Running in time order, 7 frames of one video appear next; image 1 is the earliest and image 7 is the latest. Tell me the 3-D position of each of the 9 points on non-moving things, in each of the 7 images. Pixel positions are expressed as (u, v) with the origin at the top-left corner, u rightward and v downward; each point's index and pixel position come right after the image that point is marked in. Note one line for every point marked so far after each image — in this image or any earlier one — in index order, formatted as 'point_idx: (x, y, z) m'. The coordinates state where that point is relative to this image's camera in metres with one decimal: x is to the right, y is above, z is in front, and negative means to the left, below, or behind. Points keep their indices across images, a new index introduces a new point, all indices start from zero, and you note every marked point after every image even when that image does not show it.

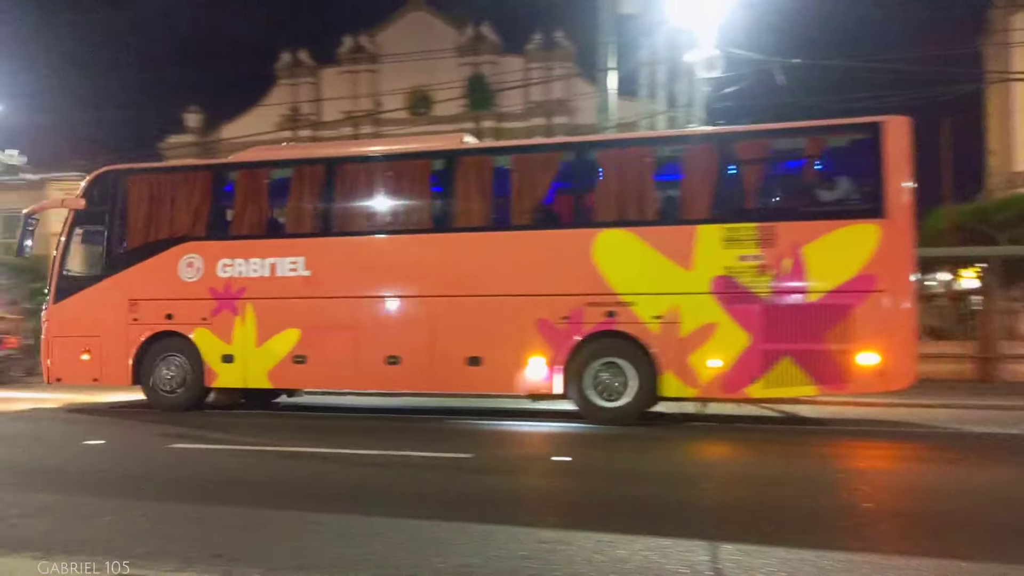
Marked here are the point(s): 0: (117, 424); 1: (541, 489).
0: (-5.6, -1.8, +10.4) m
1: (+0.4, -1.8, +6.9) m
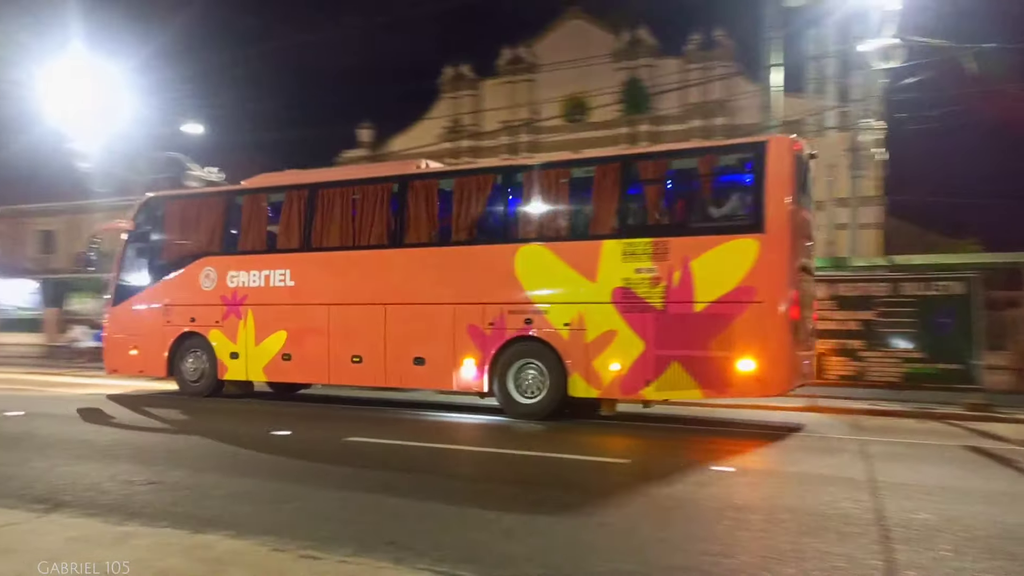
0: (-5.4, -1.9, +12.3) m
1: (-0.4, -1.9, +7.6) m
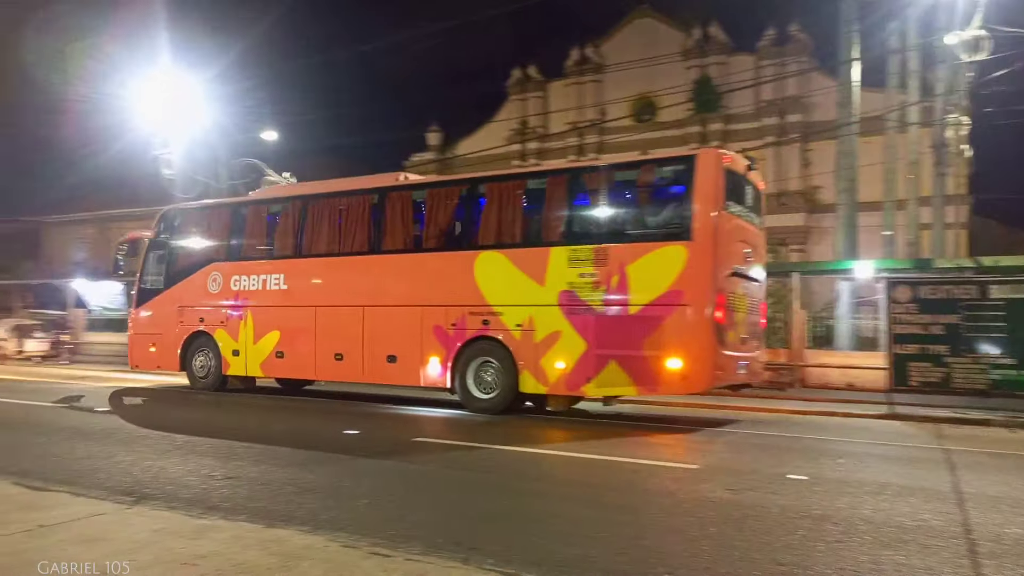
0: (-4.3, -1.9, +12.7) m
1: (+0.3, -1.9, +7.6) m
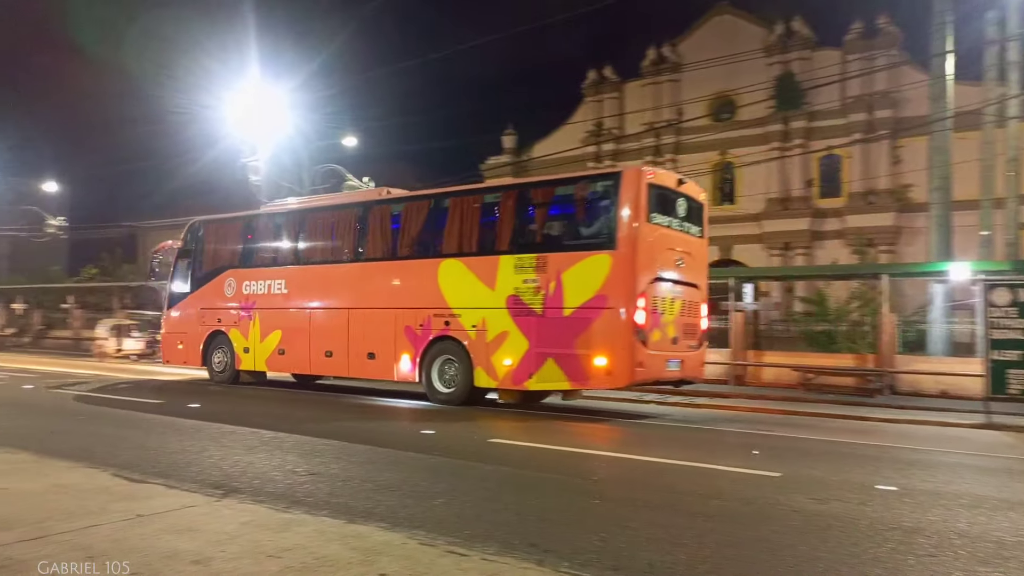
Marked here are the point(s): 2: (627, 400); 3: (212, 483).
0: (-3.1, -2.0, +13.1) m
1: (+1.0, -1.9, +7.6) m
2: (+2.3, -2.3, +15.7) m
3: (-2.8, -1.8, +7.3) m
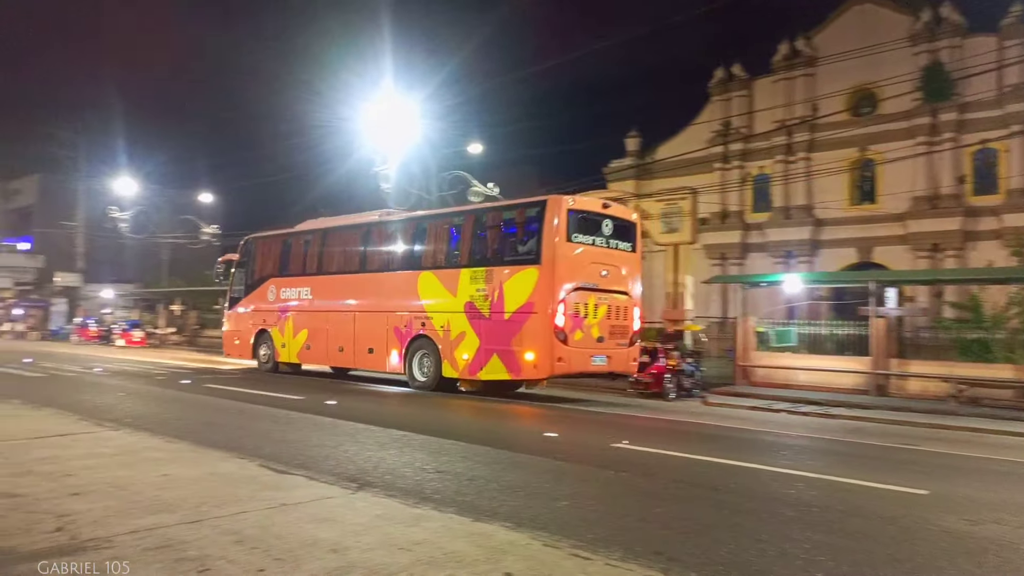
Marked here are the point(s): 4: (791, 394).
0: (-1.0, -2.0, +13.4) m
1: (+2.2, -1.9, +7.3) m
2: (+4.8, -2.3, +15.1) m
3: (-1.6, -1.9, +7.6) m
4: (+6.0, -2.3, +16.6) m
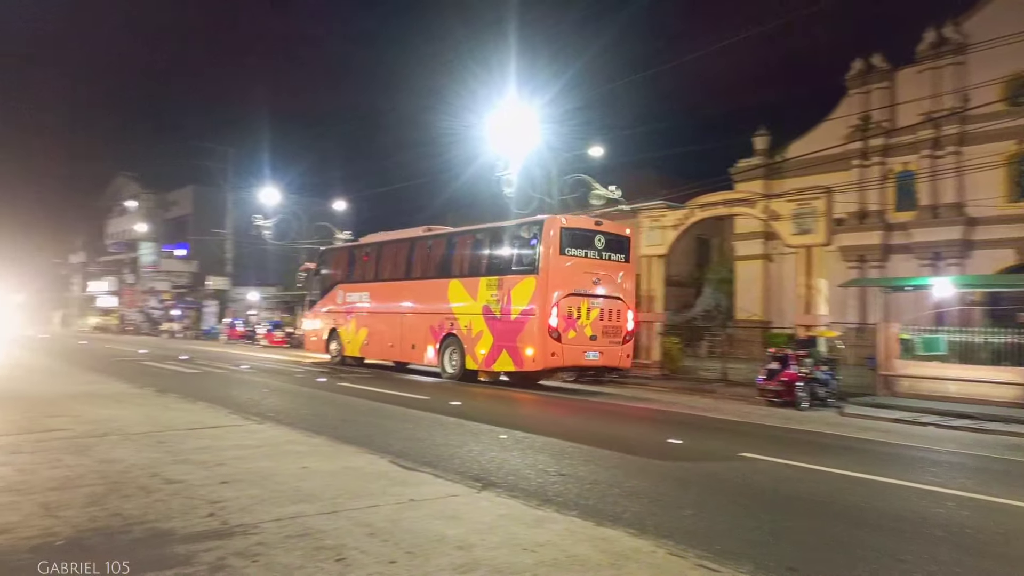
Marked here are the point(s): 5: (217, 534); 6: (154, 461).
0: (+1.2, -2.1, +13.4) m
1: (+3.4, -2.0, +6.9) m
2: (+7.1, -2.4, +14.2) m
3: (-0.4, -1.9, +7.8) m
4: (+8.6, -2.4, +15.5) m
5: (-2.1, -1.8, +5.6) m
6: (-3.7, -1.8, +7.9) m
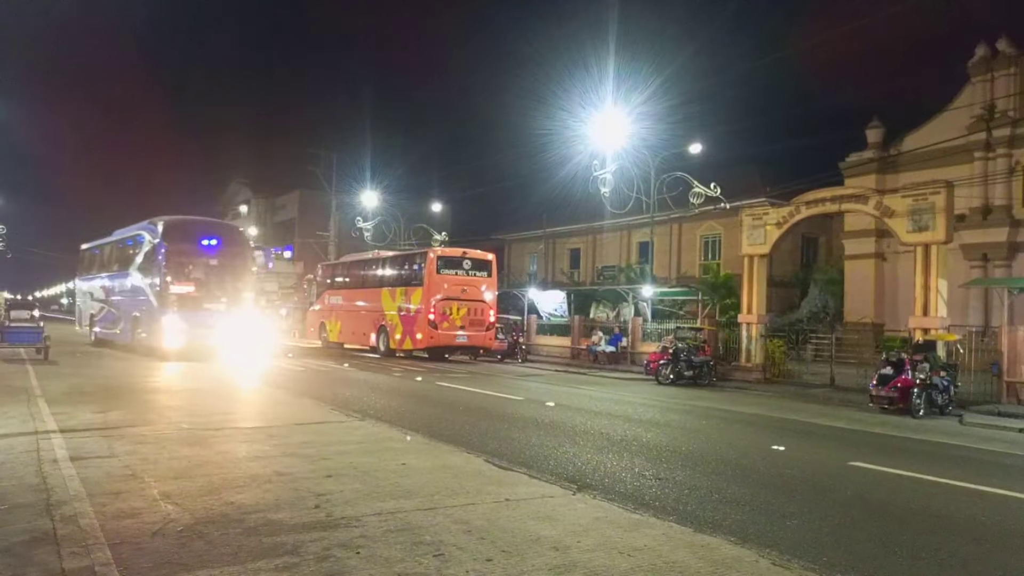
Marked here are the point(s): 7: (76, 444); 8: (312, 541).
0: (+2.8, -2.1, +13.2) m
1: (+4.2, -2.0, +6.4) m
2: (+8.8, -2.4, +13.1) m
3: (+0.6, -1.9, +7.8) m
4: (+10.4, -2.4, +14.3) m
5: (-1.4, -1.8, +5.8) m
6: (-2.7, -1.8, +8.3) m
7: (-4.9, -1.7, +8.6) m
8: (-1.4, -1.8, +5.4) m
